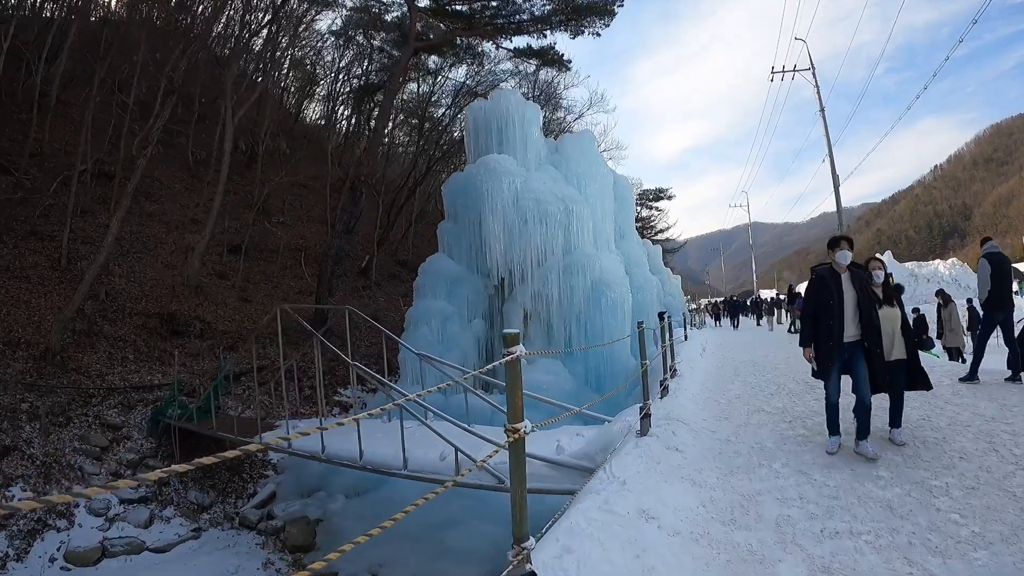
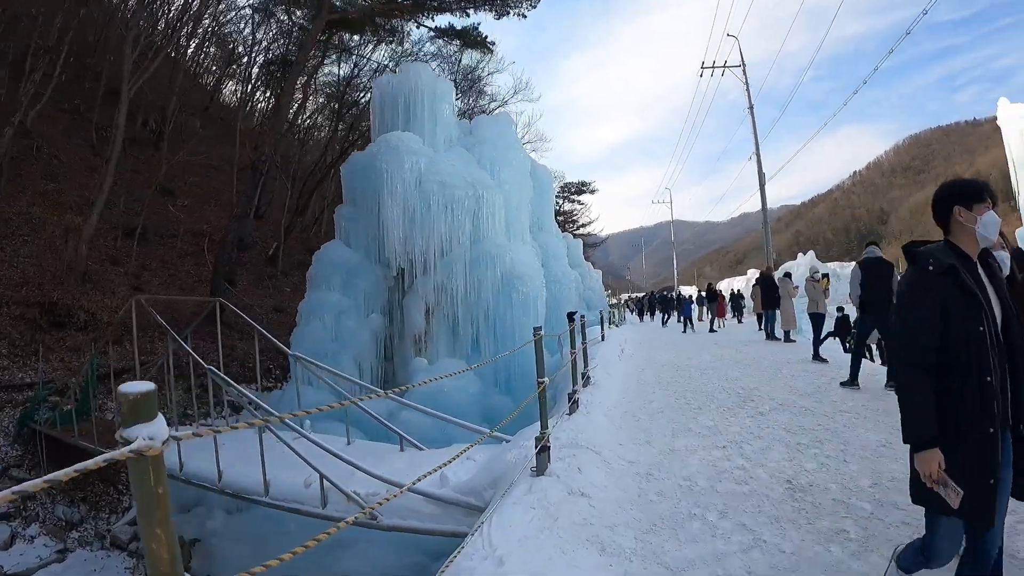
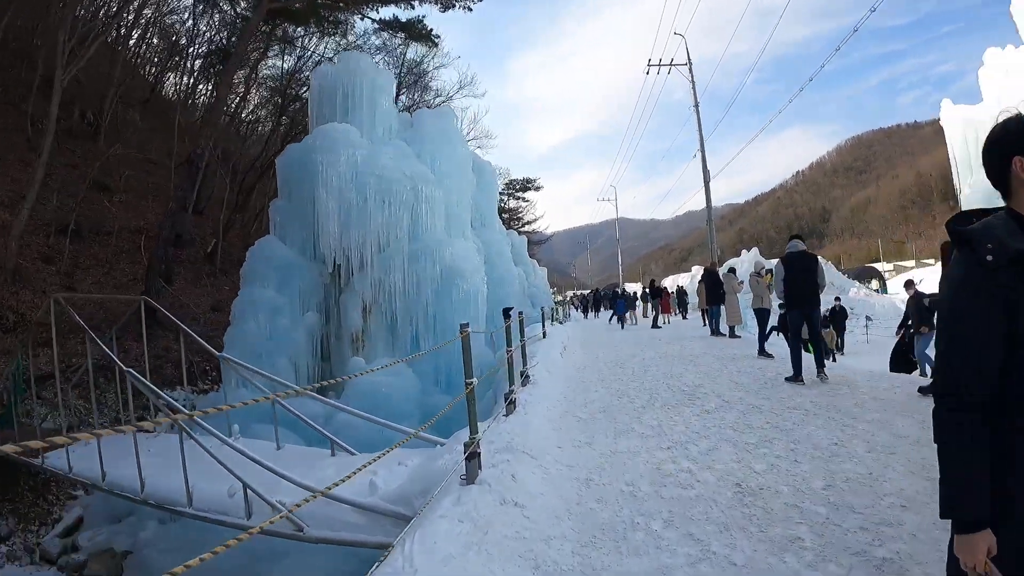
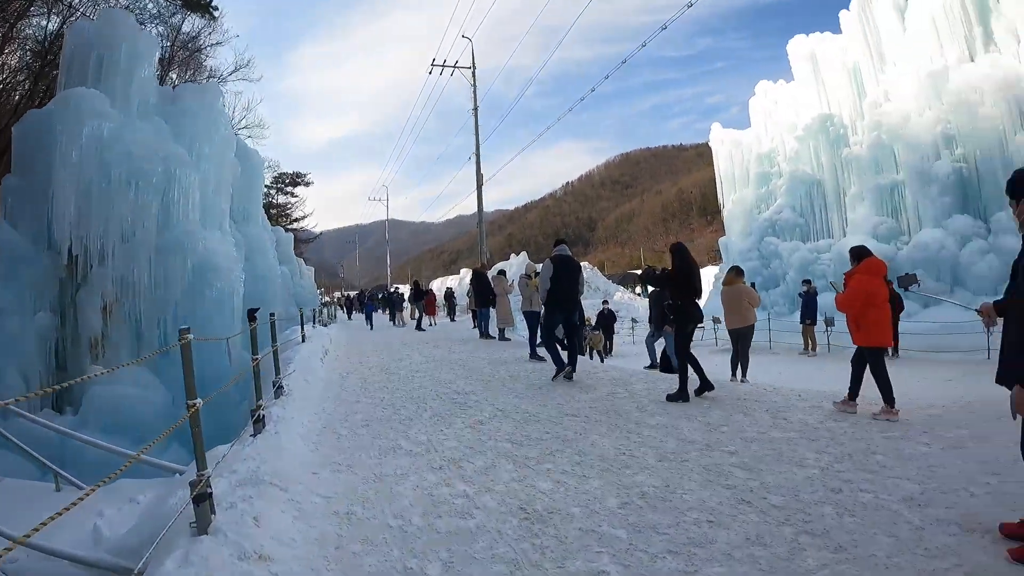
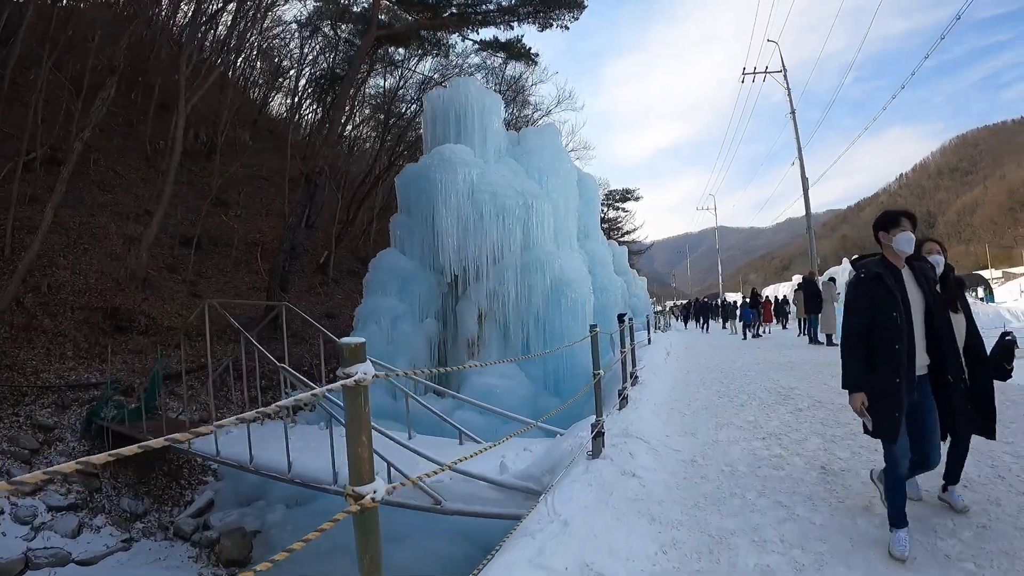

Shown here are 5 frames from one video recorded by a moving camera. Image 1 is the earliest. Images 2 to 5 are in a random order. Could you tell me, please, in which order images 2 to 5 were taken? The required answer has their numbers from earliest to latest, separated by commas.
5, 2, 3, 4
